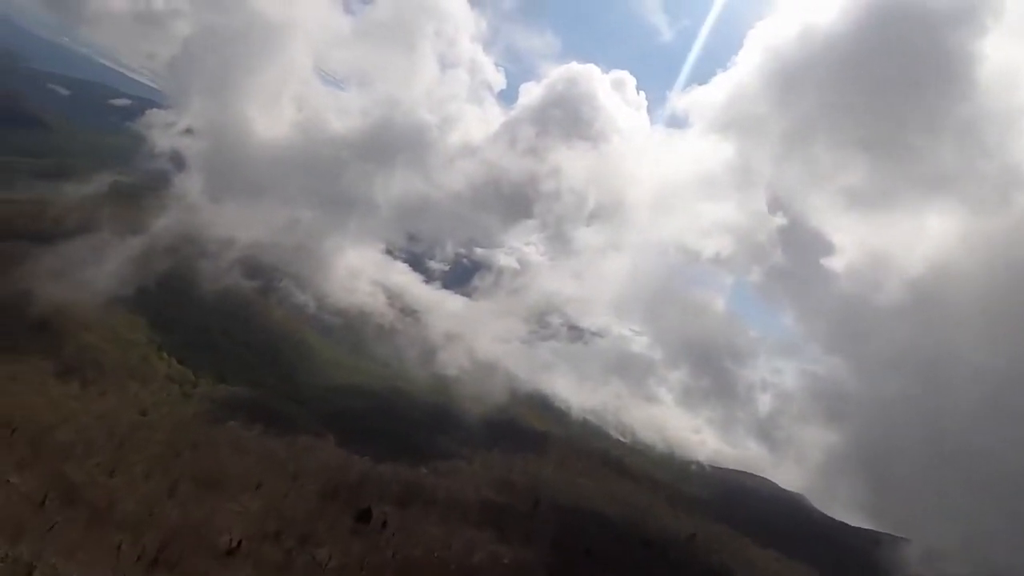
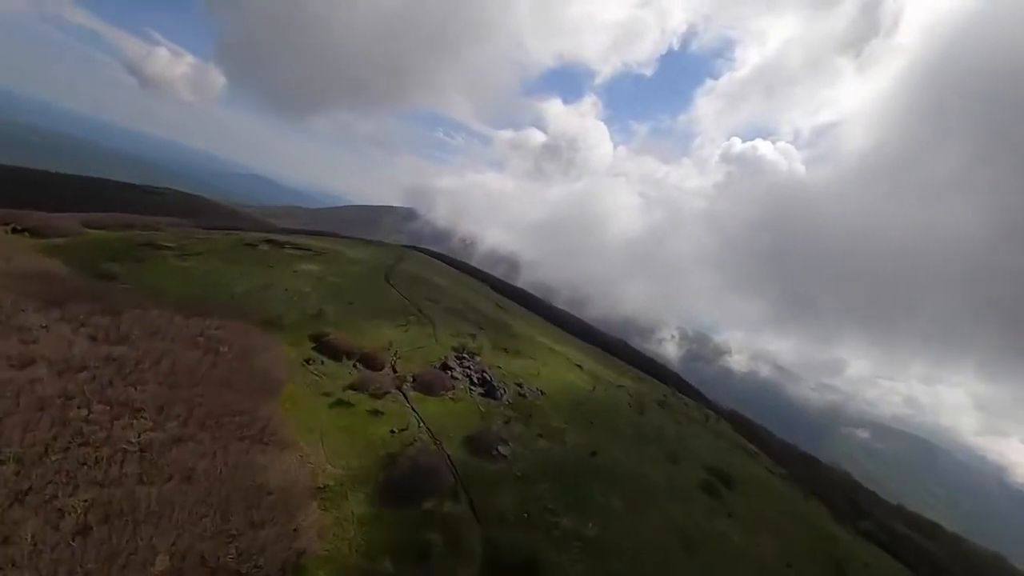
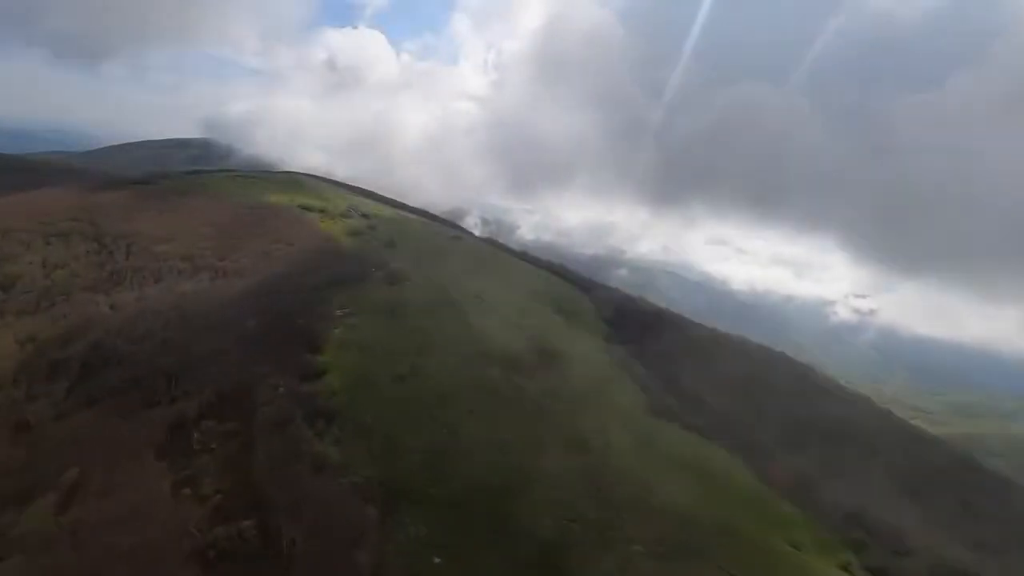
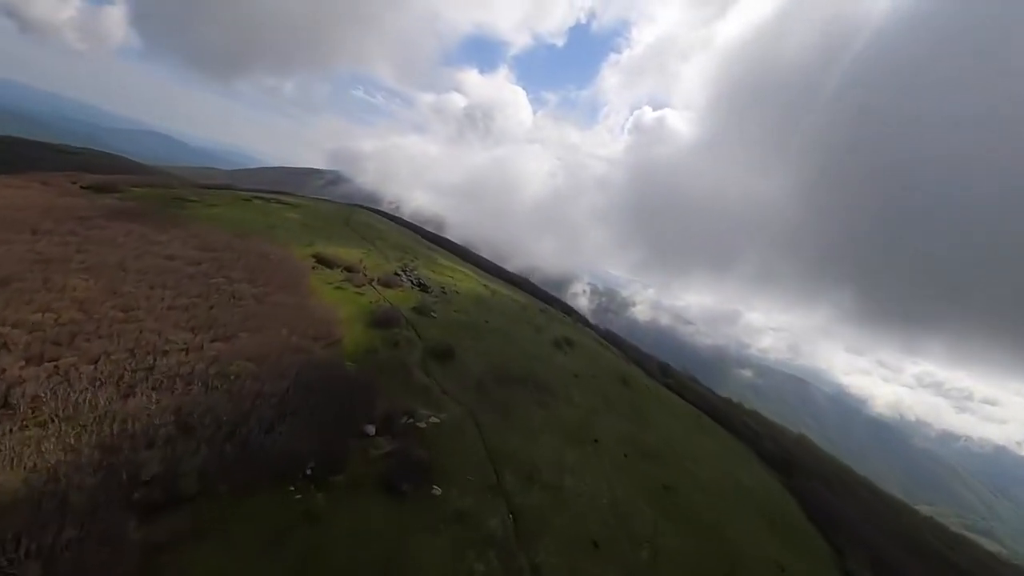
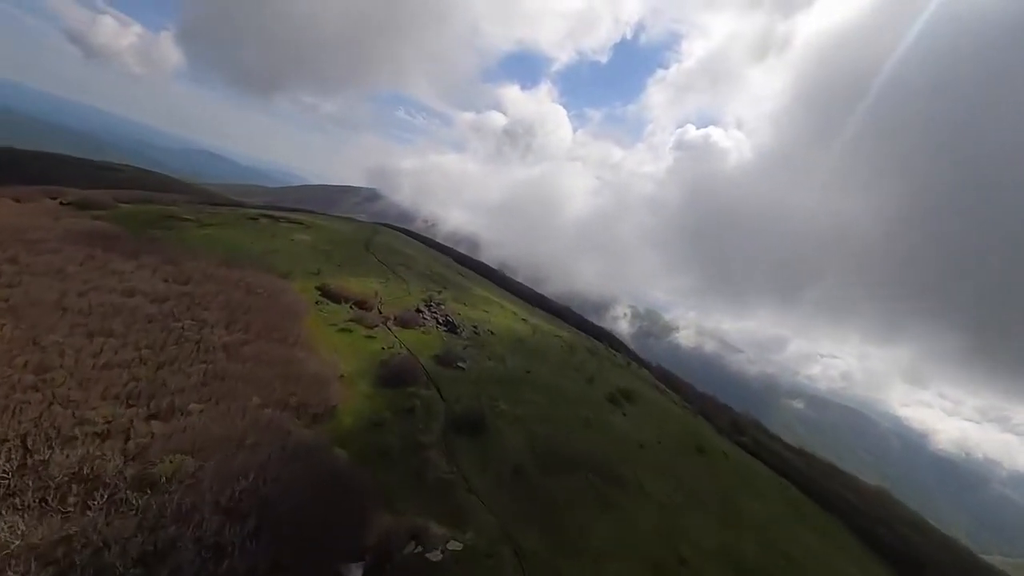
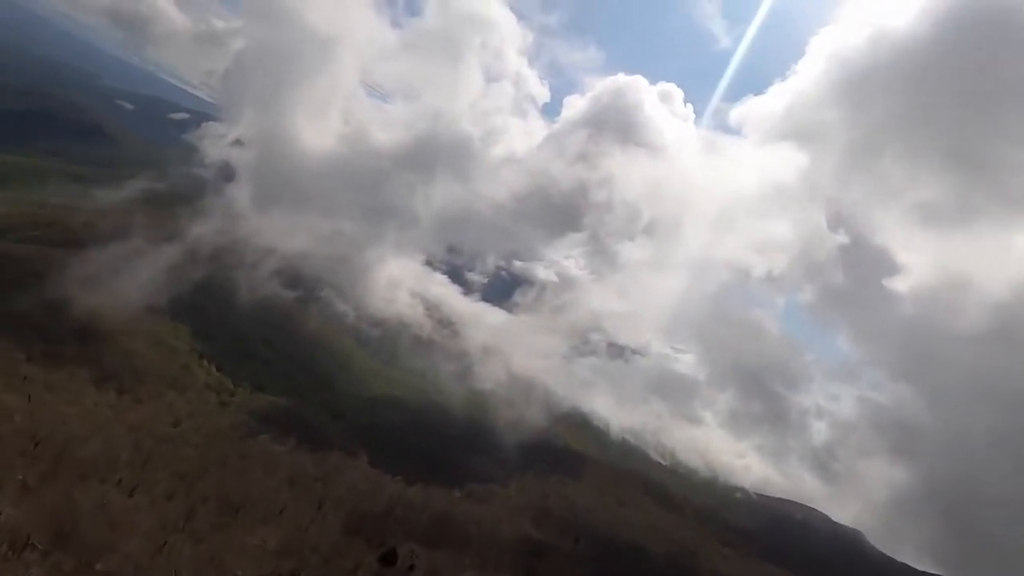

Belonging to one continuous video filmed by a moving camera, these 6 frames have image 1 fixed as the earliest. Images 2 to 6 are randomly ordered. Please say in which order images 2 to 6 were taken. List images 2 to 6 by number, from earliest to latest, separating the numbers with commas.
6, 3, 4, 5, 2
